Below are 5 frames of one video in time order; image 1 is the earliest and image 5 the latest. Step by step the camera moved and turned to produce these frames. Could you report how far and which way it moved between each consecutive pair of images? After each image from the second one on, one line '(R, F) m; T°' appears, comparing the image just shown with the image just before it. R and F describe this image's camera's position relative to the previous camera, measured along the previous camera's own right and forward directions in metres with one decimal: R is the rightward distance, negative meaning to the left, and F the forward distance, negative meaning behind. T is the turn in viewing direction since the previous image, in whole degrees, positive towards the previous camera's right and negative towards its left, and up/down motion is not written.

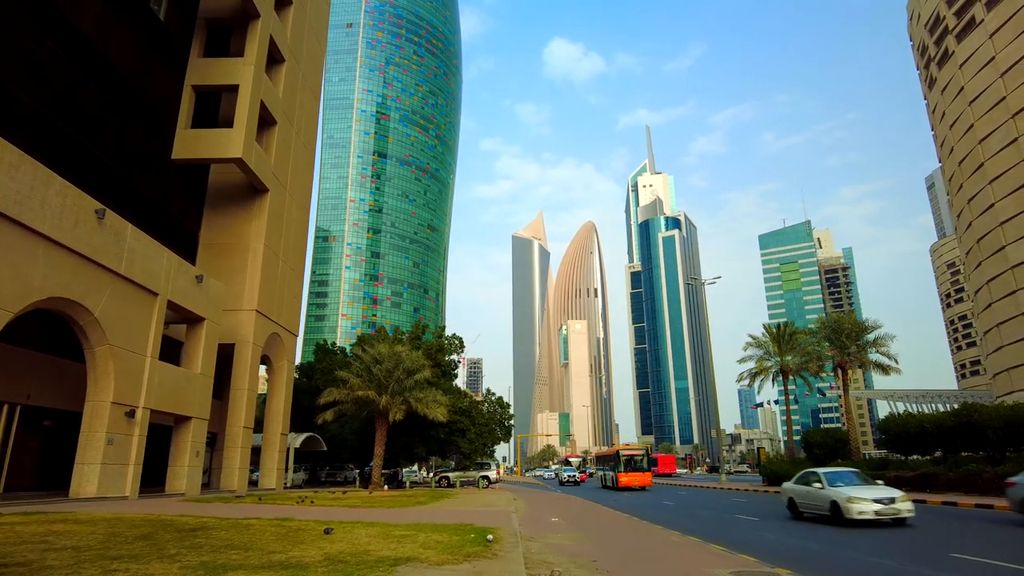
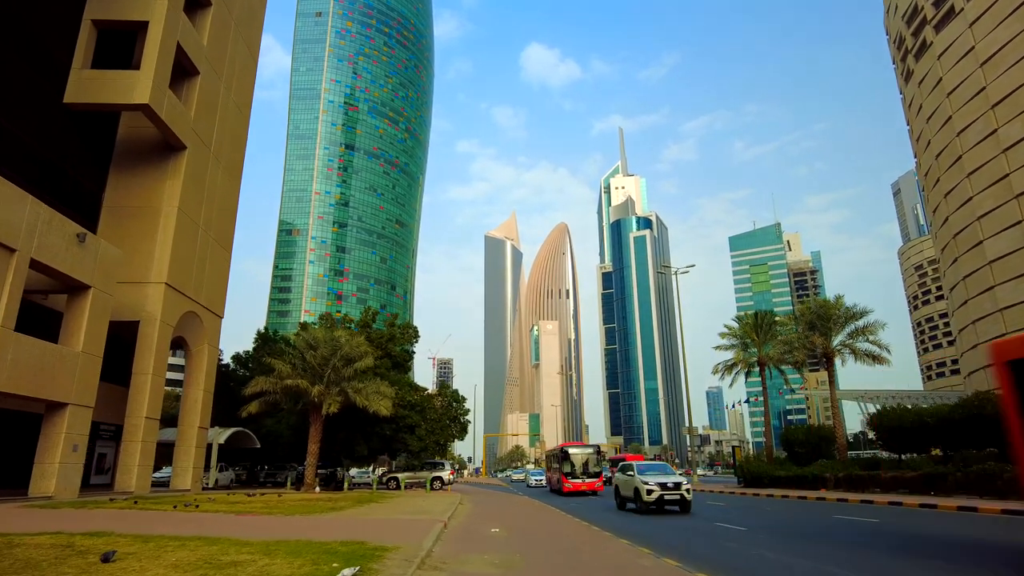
(+1.0, +3.5) m; +3°
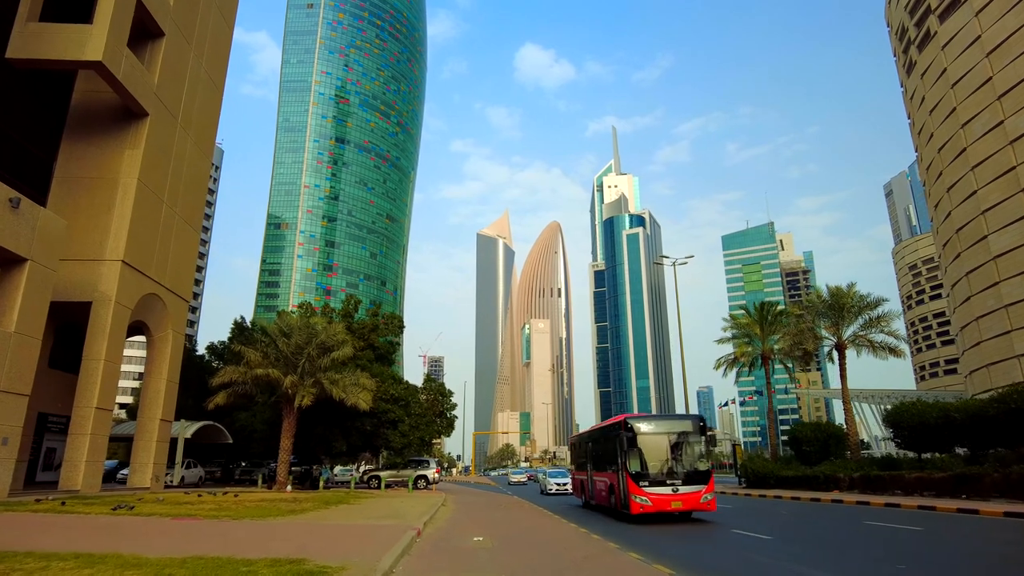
(+0.1, +2.1) m; +1°
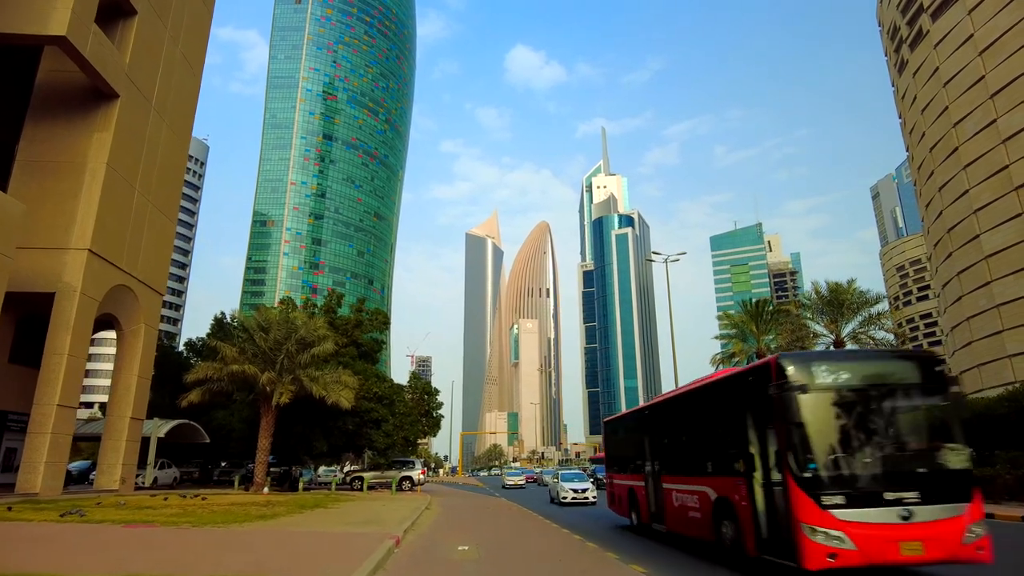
(0.0, +1.0) m; +1°
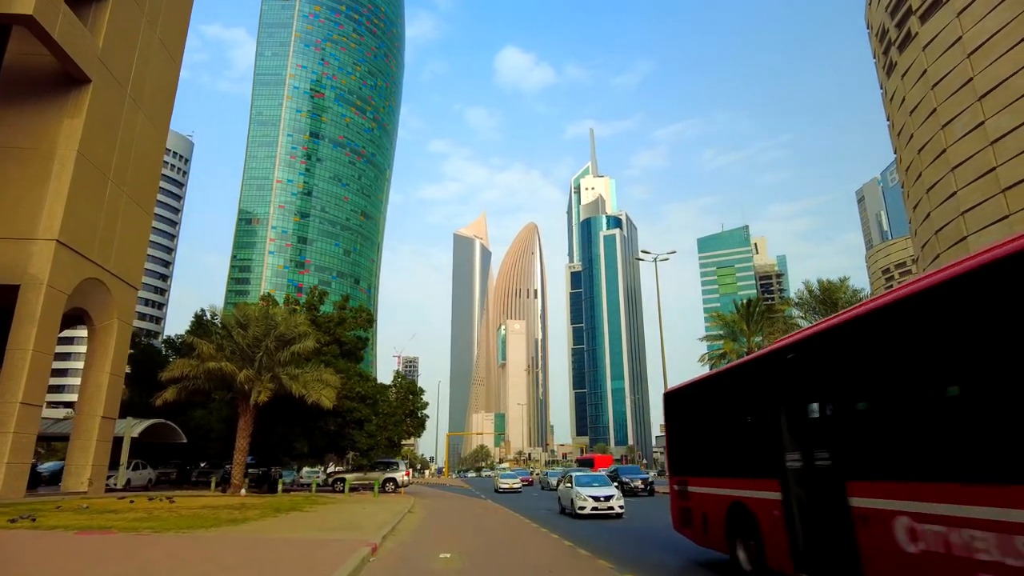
(0.0, +0.7) m; +1°
